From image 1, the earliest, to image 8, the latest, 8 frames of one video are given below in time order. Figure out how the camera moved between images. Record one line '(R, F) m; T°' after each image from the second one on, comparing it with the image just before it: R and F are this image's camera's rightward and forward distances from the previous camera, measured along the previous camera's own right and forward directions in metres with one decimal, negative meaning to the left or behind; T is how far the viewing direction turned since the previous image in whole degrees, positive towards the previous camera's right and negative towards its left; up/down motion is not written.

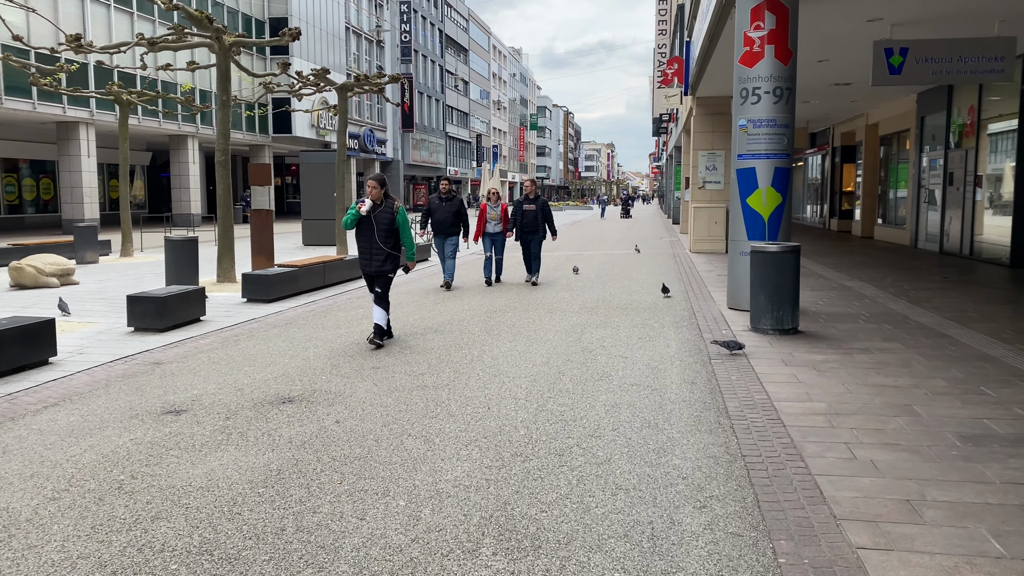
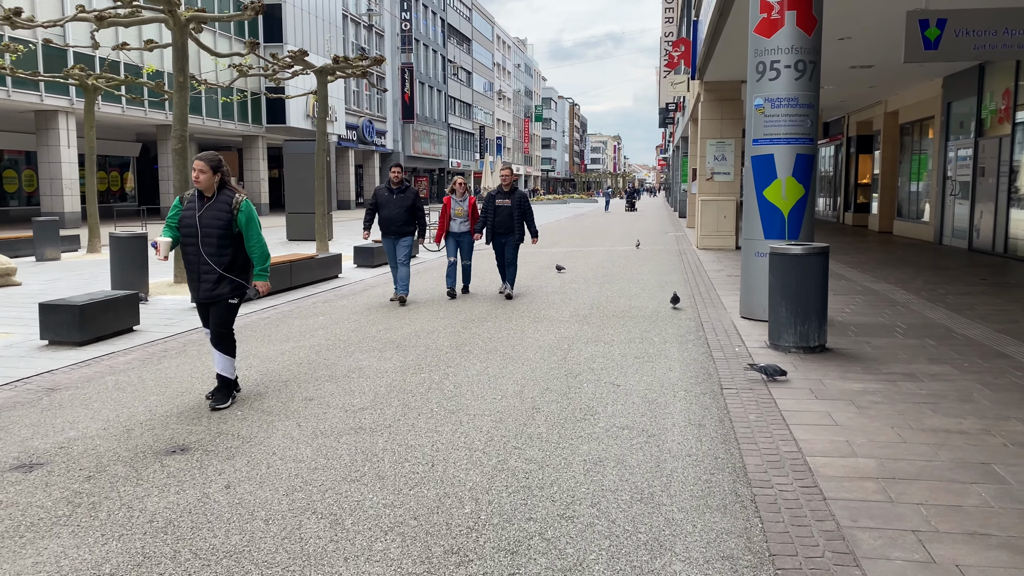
(+0.3, +1.4) m; 0°
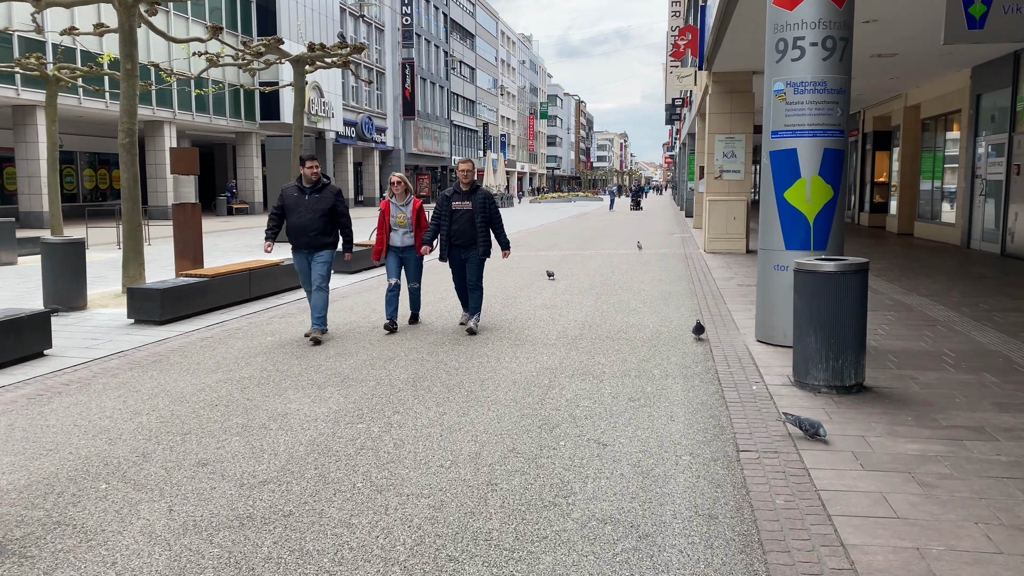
(+0.3, +1.3) m; 0°
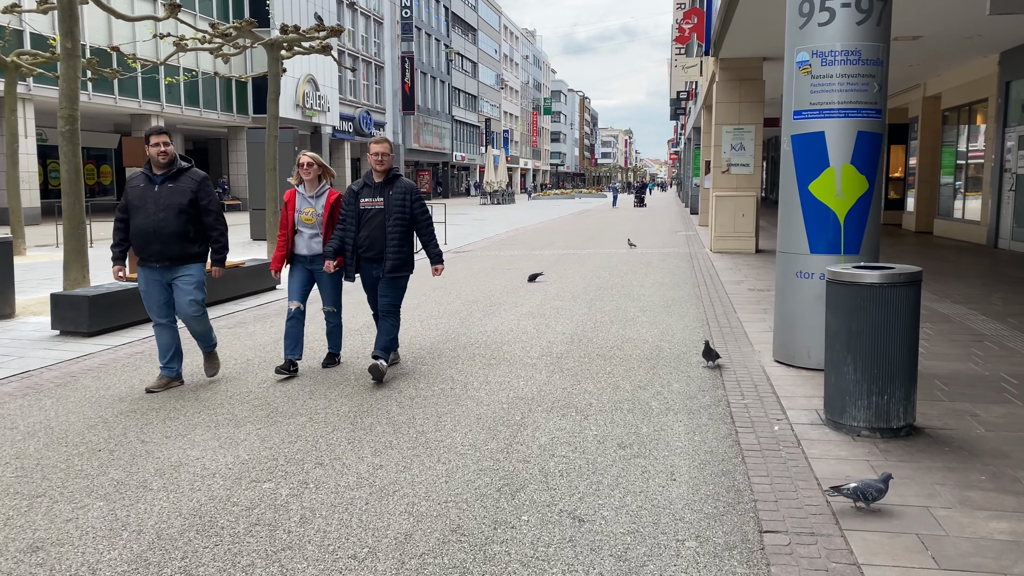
(+0.2, +1.2) m; 0°
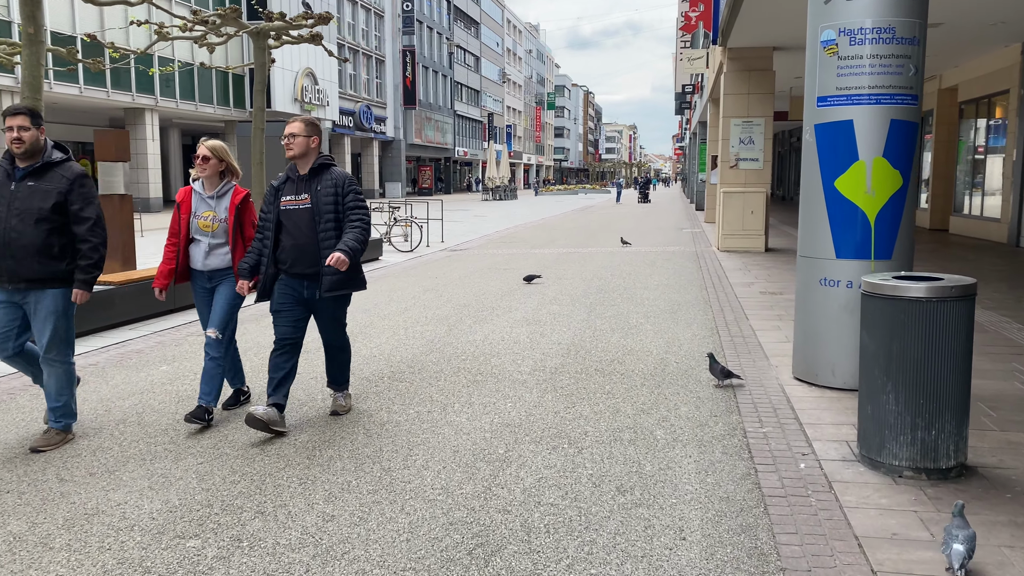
(+0.1, +0.7) m; 0°
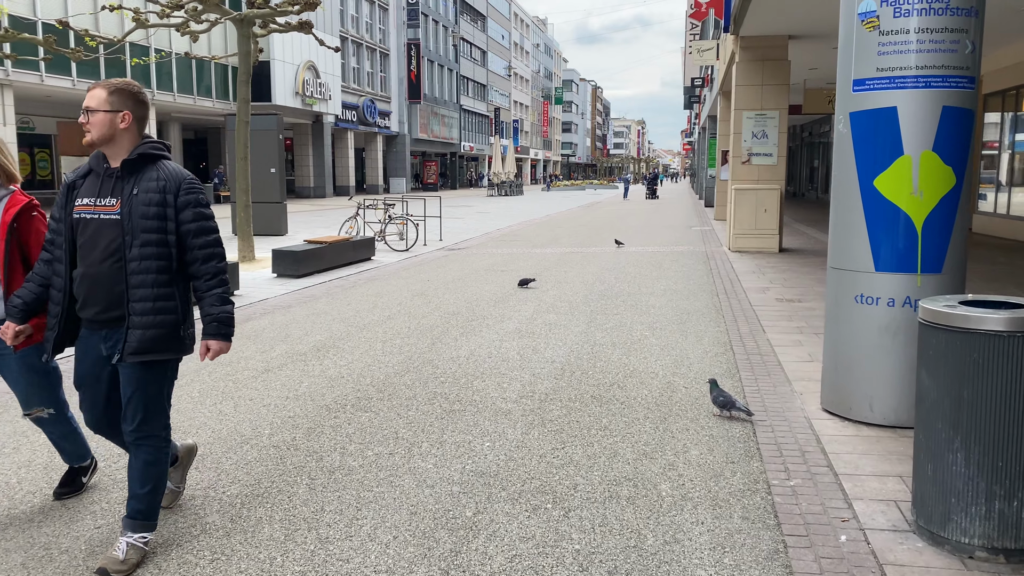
(+0.2, +0.8) m; -1°
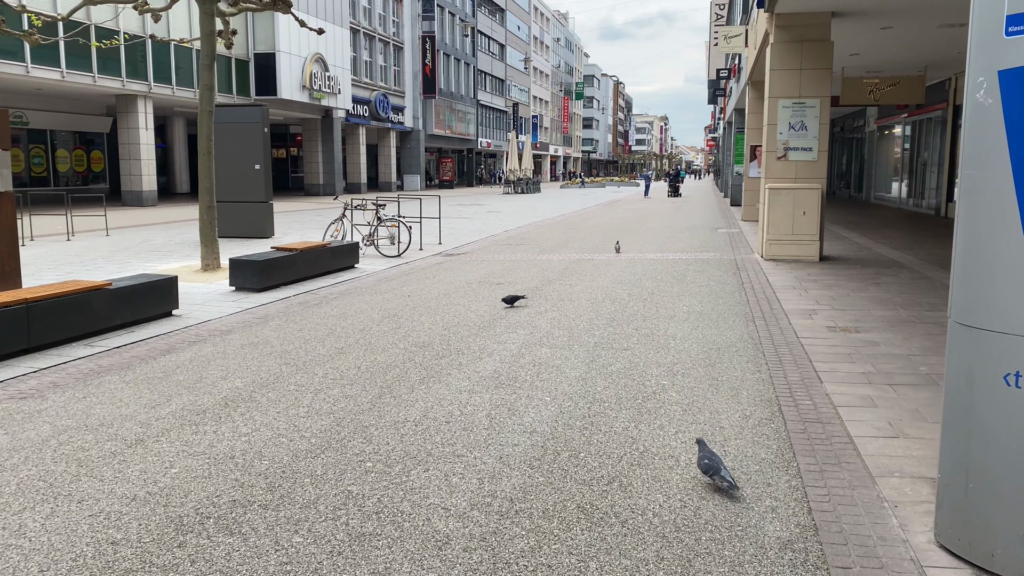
(+0.3, +1.8) m; -1°
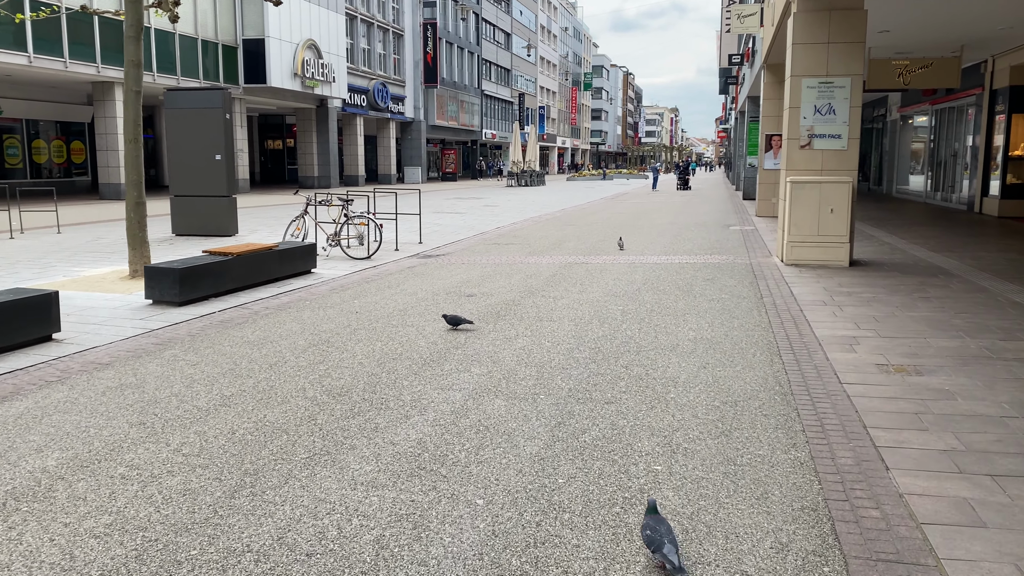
(+0.4, +1.8) m; -1°
